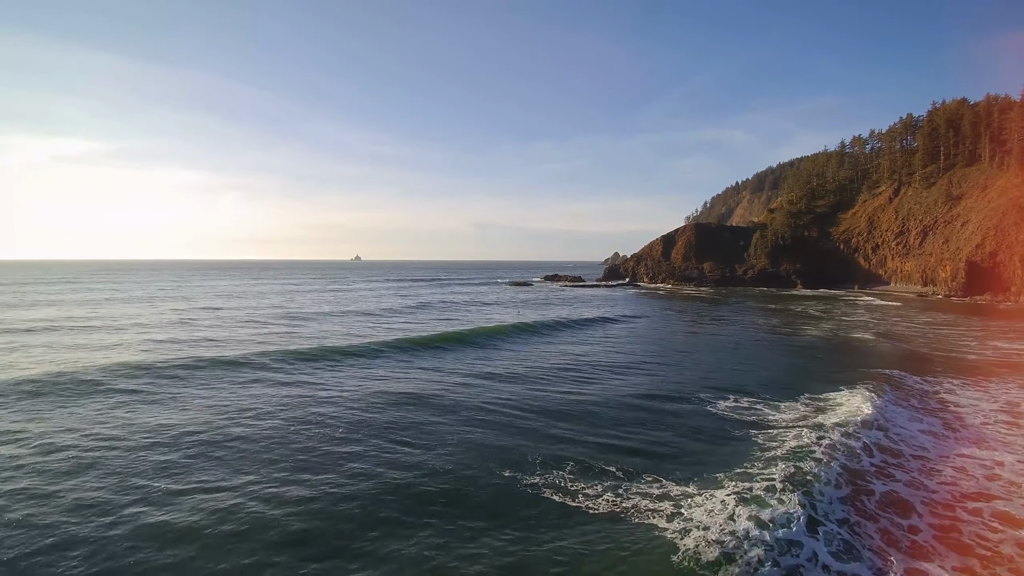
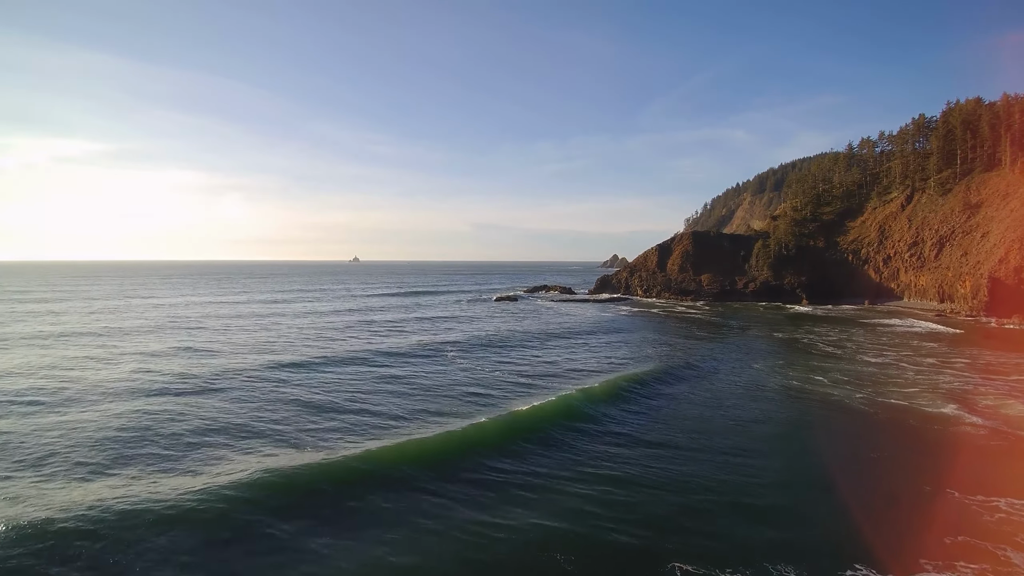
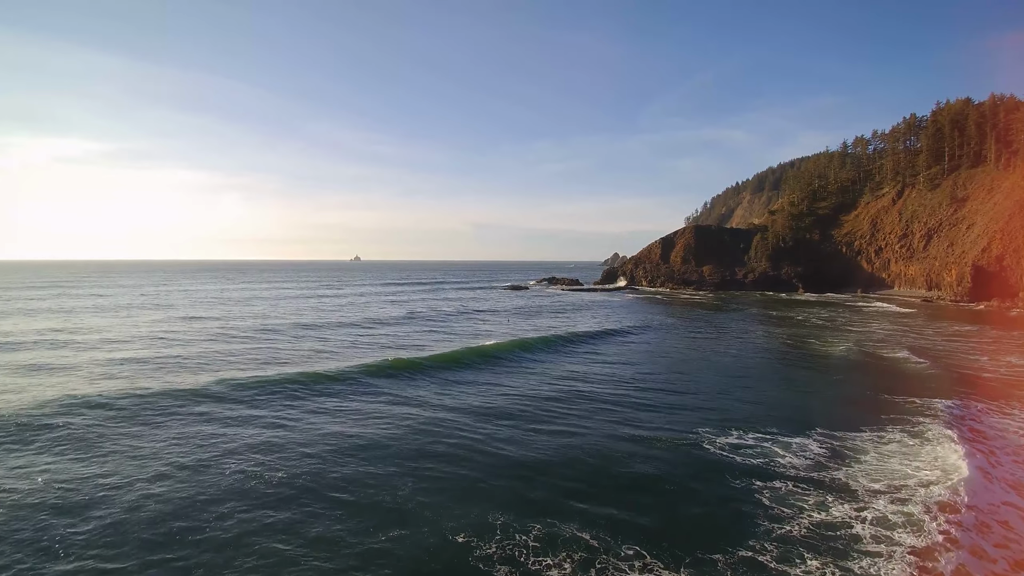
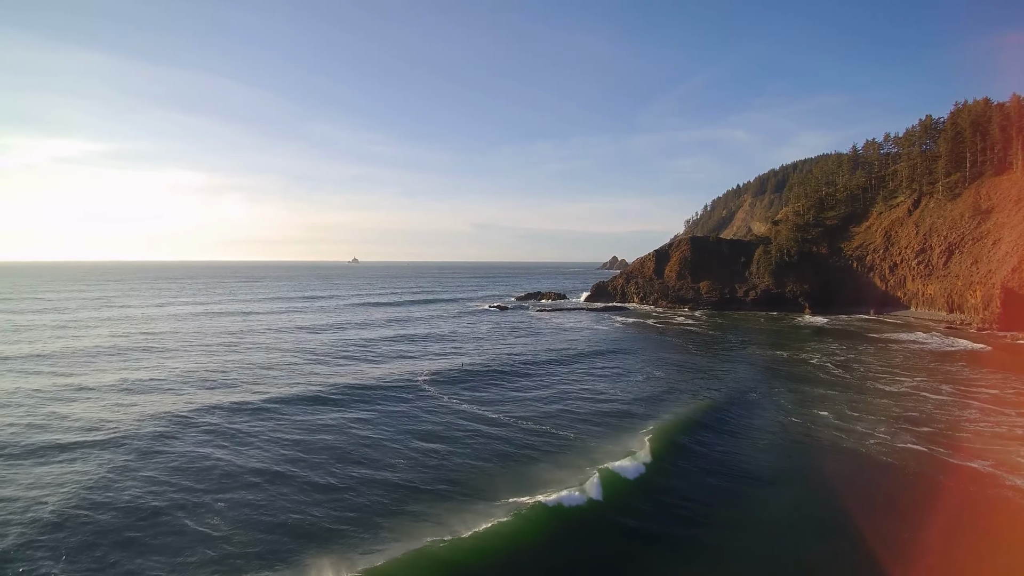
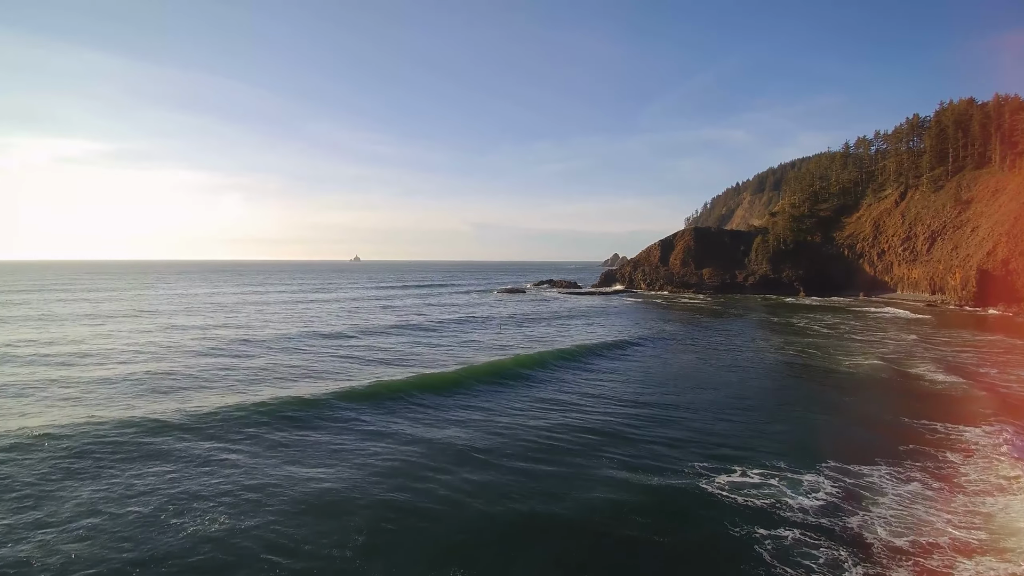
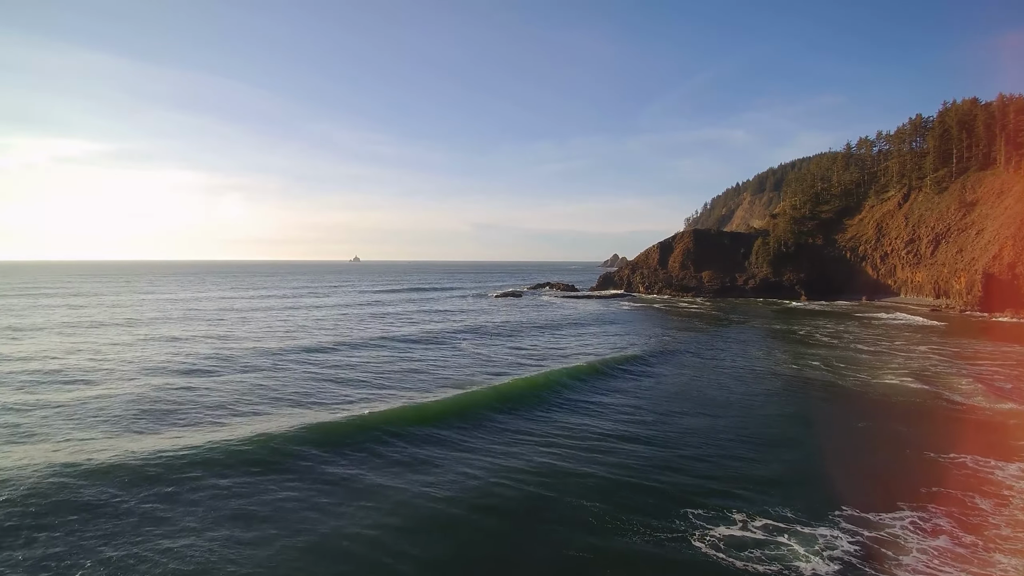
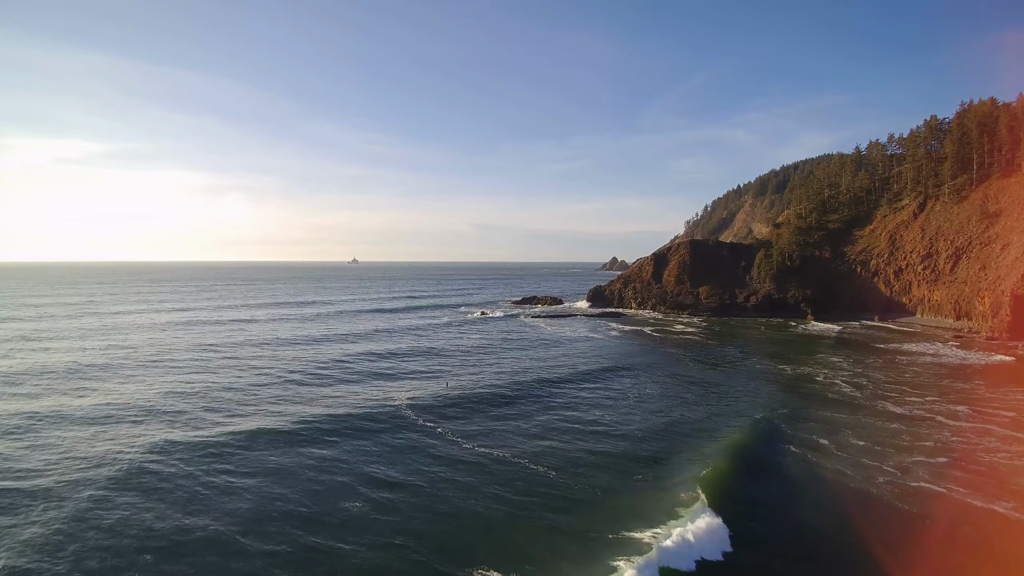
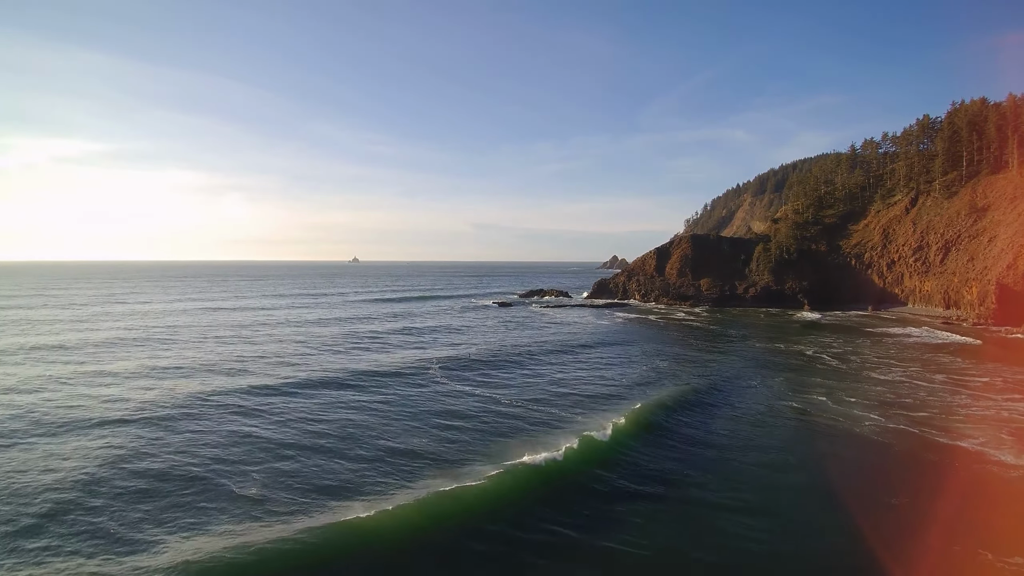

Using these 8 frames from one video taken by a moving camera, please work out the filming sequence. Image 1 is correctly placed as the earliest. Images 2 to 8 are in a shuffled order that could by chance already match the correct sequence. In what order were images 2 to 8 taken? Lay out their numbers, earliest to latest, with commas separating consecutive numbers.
3, 5, 6, 2, 8, 4, 7
